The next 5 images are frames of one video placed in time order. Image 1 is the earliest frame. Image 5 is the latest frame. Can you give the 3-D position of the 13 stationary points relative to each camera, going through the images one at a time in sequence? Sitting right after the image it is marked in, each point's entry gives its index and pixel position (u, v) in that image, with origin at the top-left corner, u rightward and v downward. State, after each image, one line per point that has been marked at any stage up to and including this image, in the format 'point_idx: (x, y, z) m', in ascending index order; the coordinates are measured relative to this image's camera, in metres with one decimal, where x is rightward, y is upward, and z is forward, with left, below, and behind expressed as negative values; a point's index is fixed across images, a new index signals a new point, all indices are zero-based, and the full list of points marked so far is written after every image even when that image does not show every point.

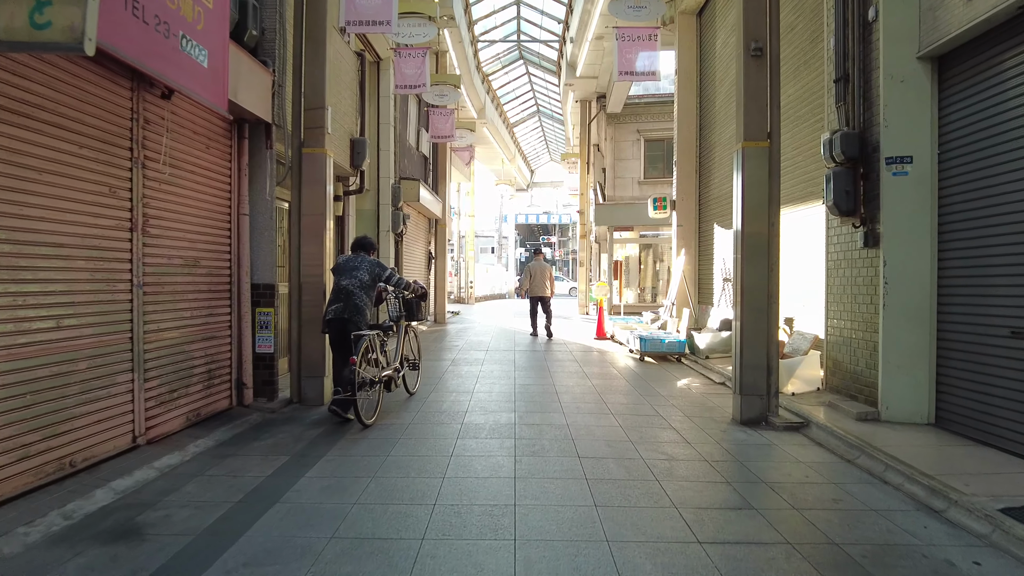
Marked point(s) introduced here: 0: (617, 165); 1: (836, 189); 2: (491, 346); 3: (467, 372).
0: (+2.9, +3.4, +18.6) m
1: (+2.4, +0.7, +4.9) m
2: (-0.3, -0.9, +10.2) m
3: (-0.5, -1.0, +7.8) m
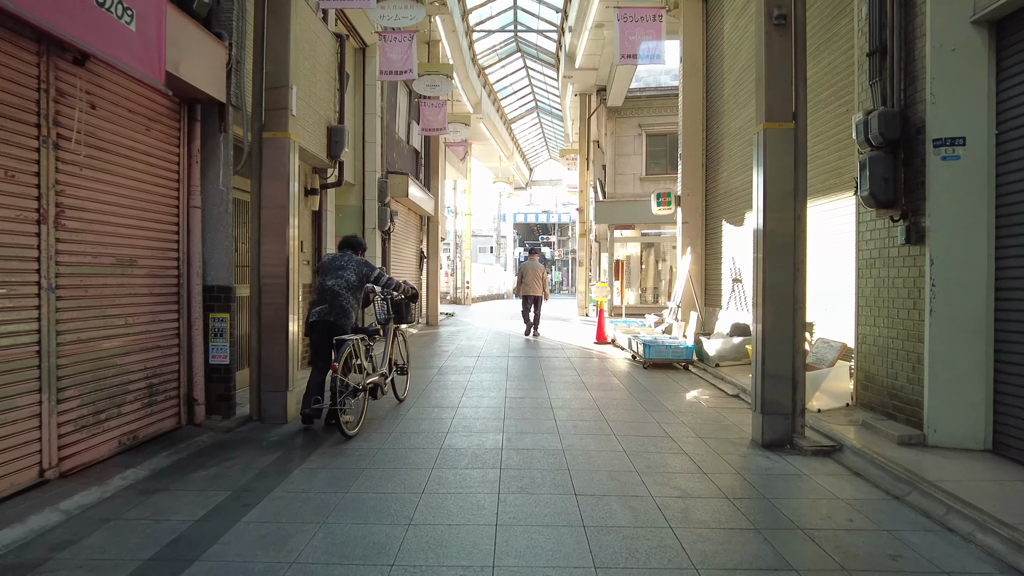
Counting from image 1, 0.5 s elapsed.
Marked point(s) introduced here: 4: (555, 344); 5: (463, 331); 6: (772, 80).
0: (+2.8, +3.4, +17.9) m
1: (+2.3, +0.7, +4.3) m
2: (-0.4, -0.9, +9.6) m
3: (-0.6, -1.0, +7.1) m
4: (+0.7, -0.9, +10.2) m
5: (-0.9, -0.8, +13.2) m
6: (+1.8, +1.4, +4.5) m
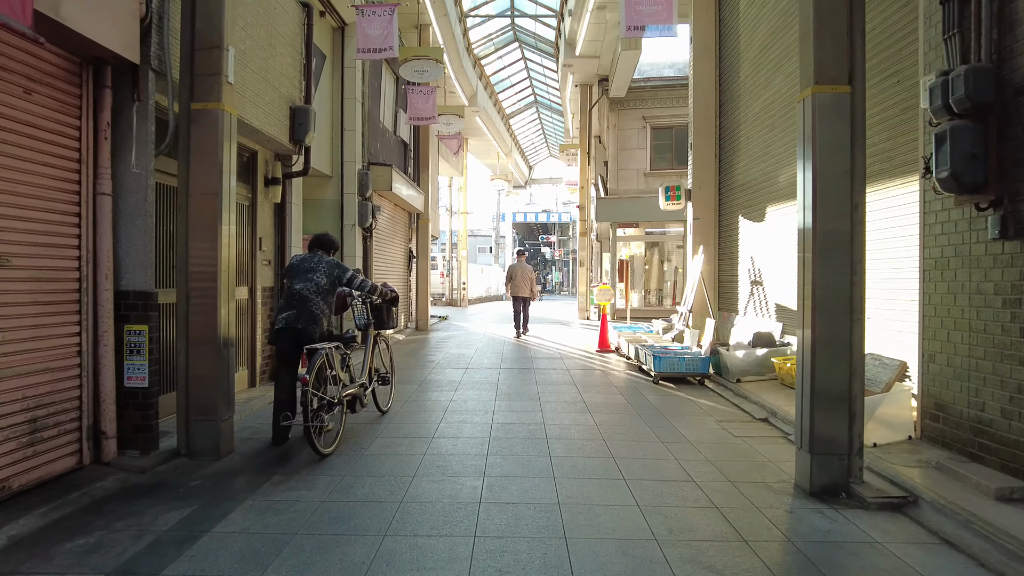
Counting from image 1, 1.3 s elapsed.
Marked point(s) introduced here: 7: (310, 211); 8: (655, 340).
0: (+2.7, +3.4, +17.0) m
1: (+2.2, +0.7, +3.3) m
2: (-0.5, -0.9, +8.6) m
3: (-0.7, -1.0, +6.2) m
4: (+0.6, -0.9, +9.2) m
5: (-1.0, -0.9, +12.3) m
6: (+1.7, +1.4, +3.6) m
7: (-3.0, +1.1, +9.8) m
8: (+1.9, -0.7, +8.9) m
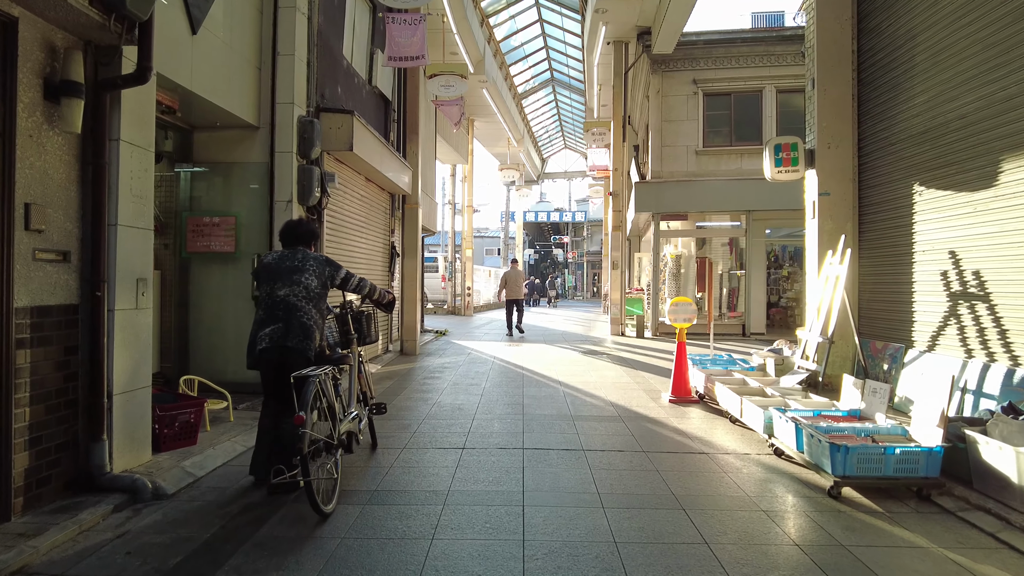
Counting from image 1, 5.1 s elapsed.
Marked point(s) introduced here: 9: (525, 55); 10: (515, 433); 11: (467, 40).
0: (+3.1, +3.2, +13.5) m
1: (+2.4, +0.6, -0.1) m
2: (-0.3, -1.1, +5.2) m
3: (-0.5, -1.1, +2.8) m
4: (+0.8, -1.0, +5.8) m
5: (-0.7, -1.0, +8.9) m
6: (+1.8, +1.3, +0.2) m
7: (-2.7, +1.0, +6.4) m
8: (+2.2, -0.8, +5.4) m
9: (+0.4, +6.7, +19.2) m
10: (0.0, -1.1, +4.8) m
11: (-0.9, +5.2, +13.9) m
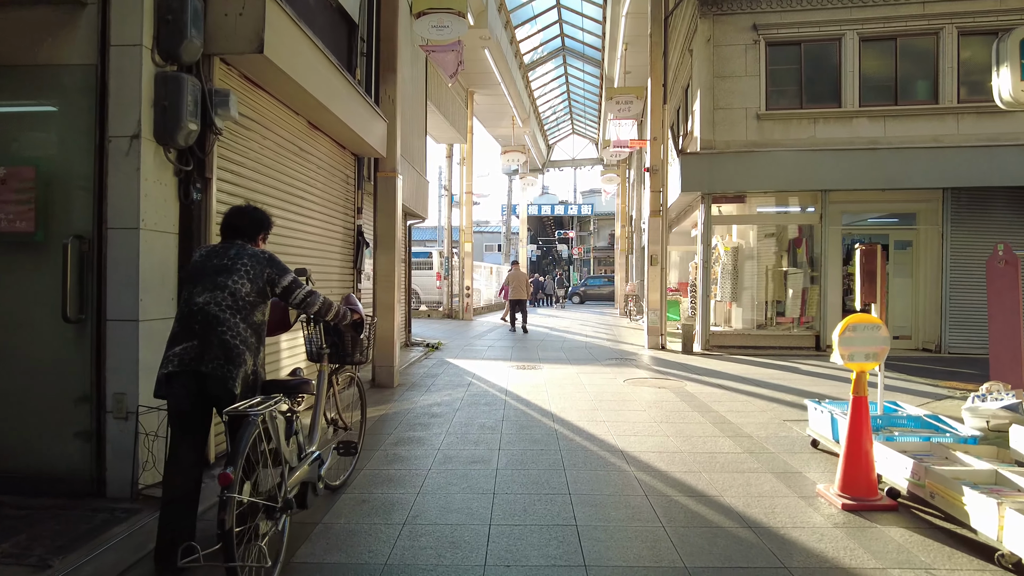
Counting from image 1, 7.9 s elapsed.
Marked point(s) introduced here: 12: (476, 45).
0: (+3.2, +3.2, +10.6) m
1: (+2.6, +0.5, -3.0) m
2: (-0.1, -1.1, +2.3) m
3: (-0.3, -1.2, -0.1) m
4: (+1.0, -1.1, +2.9) m
5: (-0.5, -1.1, +6.0) m
6: (+2.1, +1.2, -2.7) m
7: (-2.5, +1.0, +3.5) m
8: (+2.4, -0.9, +2.5) m
9: (+0.5, +6.7, +16.3) m
10: (+0.2, -1.1, +1.9) m
11: (-0.8, +5.1, +11.0) m
12: (-0.7, +5.1, +14.0) m
